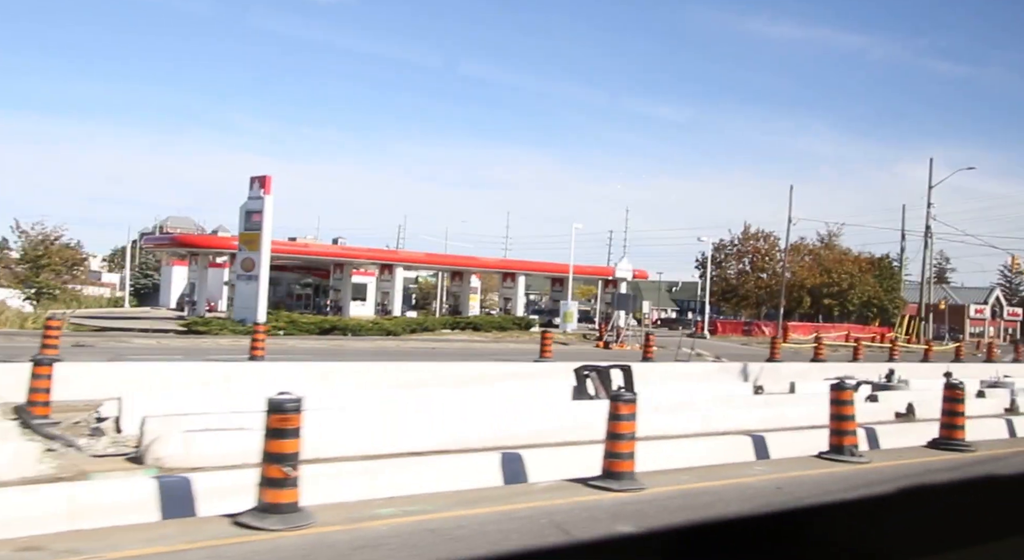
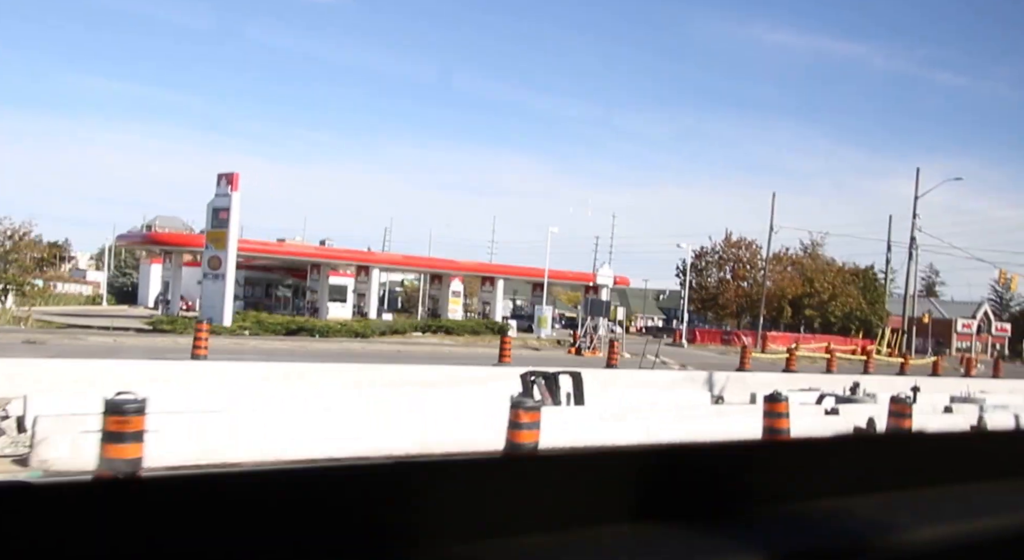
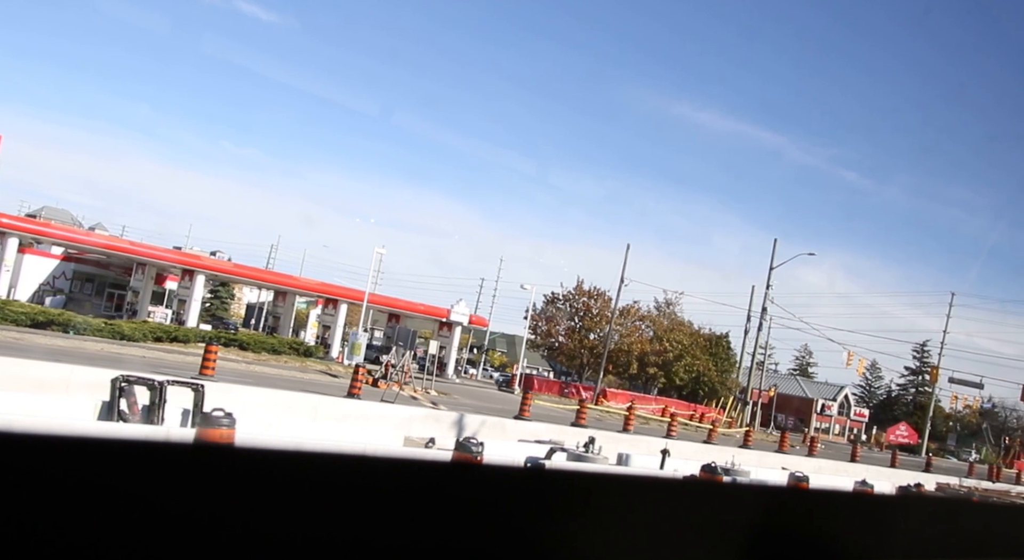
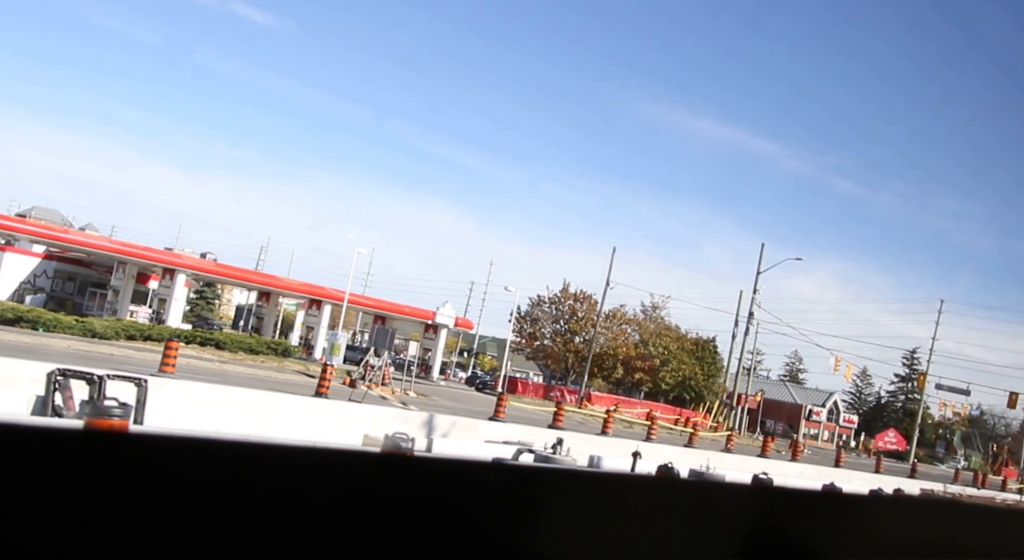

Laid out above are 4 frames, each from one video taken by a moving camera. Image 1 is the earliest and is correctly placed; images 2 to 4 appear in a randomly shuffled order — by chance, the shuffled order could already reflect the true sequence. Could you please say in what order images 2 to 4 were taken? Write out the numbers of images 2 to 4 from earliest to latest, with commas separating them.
2, 3, 4
